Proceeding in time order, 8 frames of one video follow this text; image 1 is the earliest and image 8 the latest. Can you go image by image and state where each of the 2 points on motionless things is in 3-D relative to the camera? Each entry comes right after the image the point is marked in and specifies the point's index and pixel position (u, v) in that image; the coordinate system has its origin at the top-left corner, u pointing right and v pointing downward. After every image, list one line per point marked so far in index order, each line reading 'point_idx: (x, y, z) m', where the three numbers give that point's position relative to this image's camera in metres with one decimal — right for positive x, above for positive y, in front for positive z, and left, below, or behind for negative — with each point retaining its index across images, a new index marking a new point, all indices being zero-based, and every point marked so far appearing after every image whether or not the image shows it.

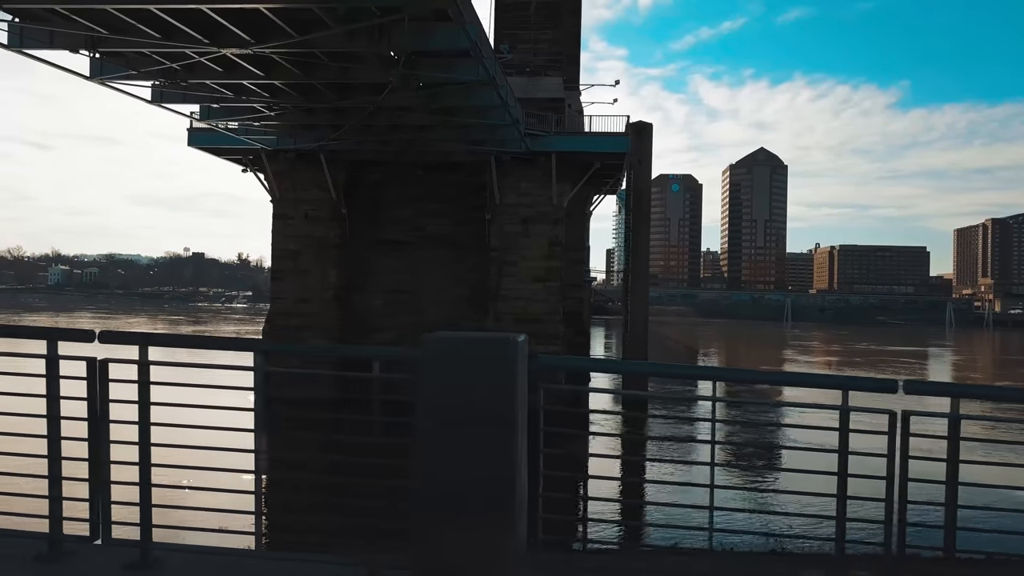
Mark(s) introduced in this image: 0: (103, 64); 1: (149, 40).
0: (-9.9, +5.4, +17.5) m
1: (-7.5, +5.1, +14.9) m
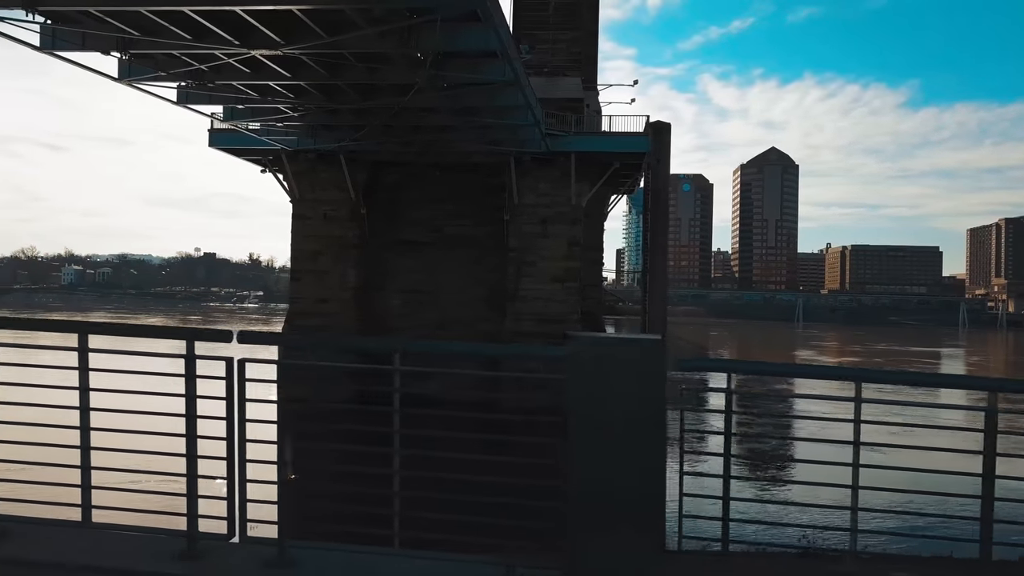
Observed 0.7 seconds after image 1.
0: (-9.3, +5.4, +17.6) m
1: (-6.9, +5.1, +15.0) m
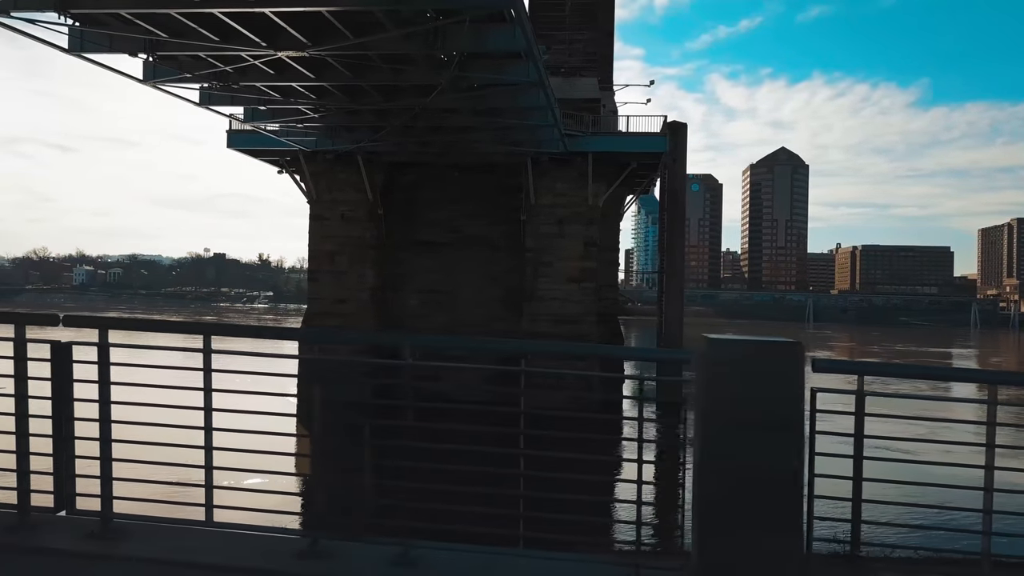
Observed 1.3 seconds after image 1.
0: (-8.7, +5.4, +17.7) m
1: (-6.3, +5.1, +15.0) m
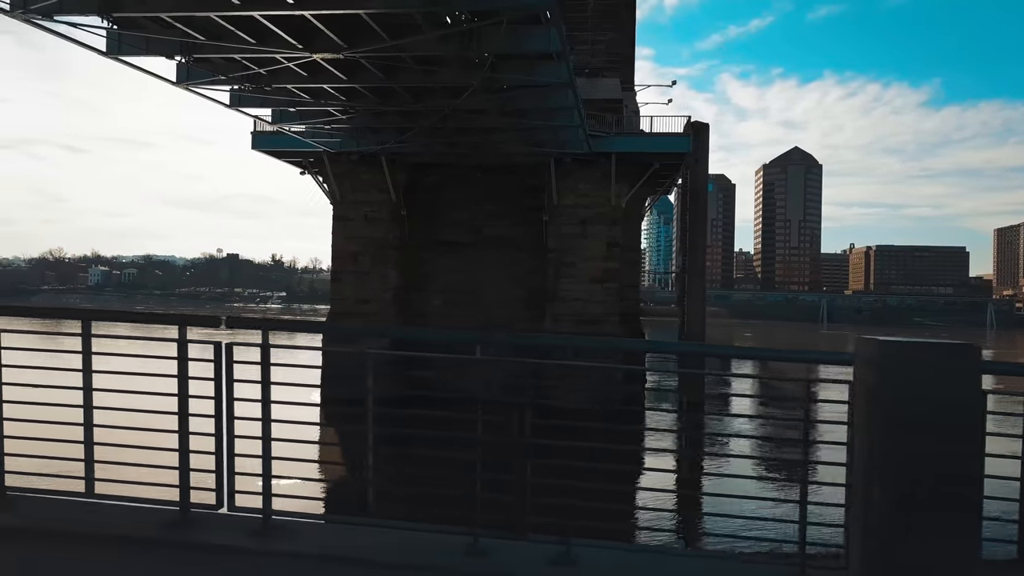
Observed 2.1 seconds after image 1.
0: (-8.0, +5.4, +17.8) m
1: (-5.6, +5.1, +15.2) m
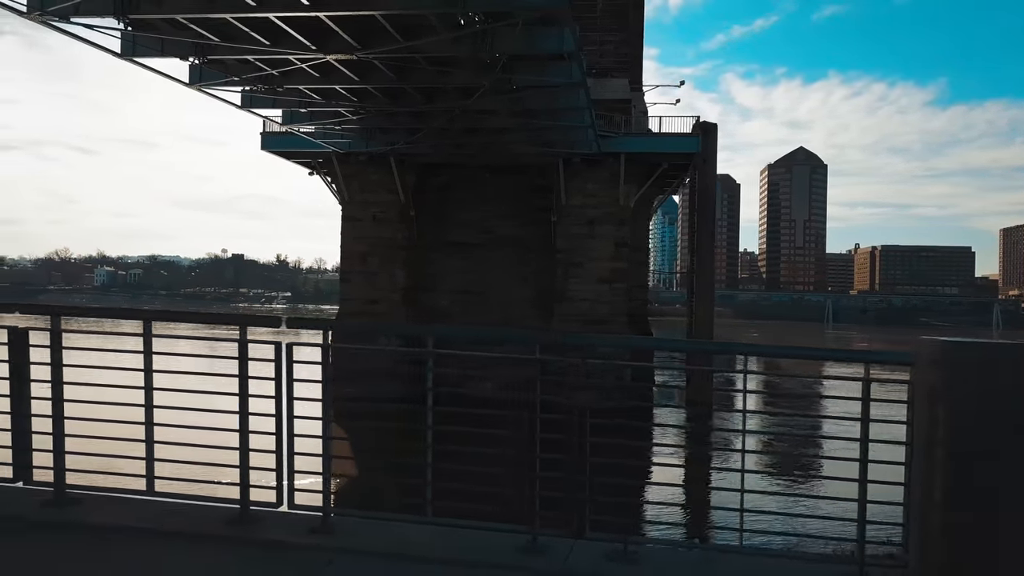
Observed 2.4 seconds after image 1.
0: (-7.7, +5.4, +17.9) m
1: (-5.3, +5.1, +15.2) m
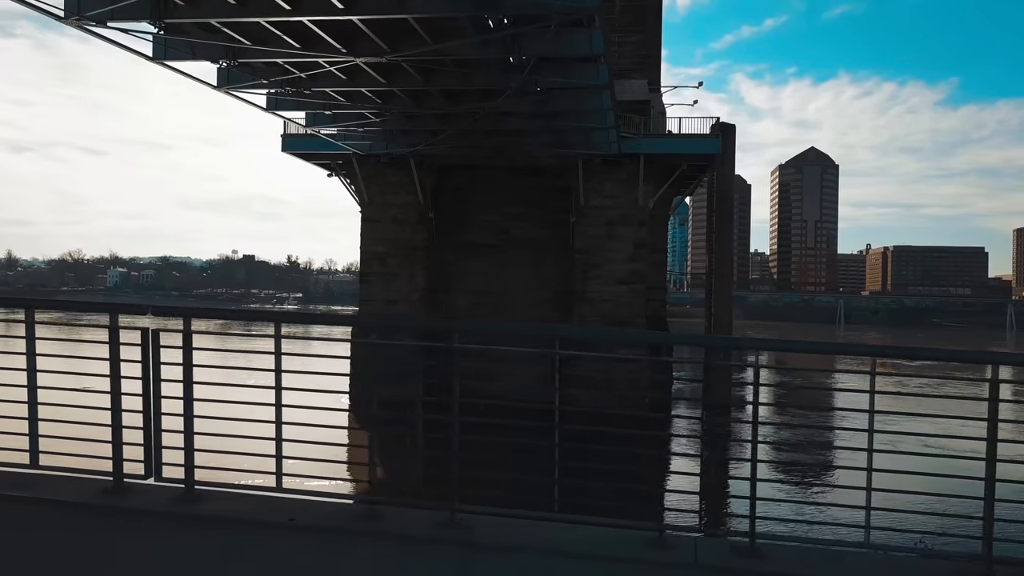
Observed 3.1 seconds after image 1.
0: (-7.0, +5.3, +18.1) m
1: (-4.7, +5.0, +15.4) m
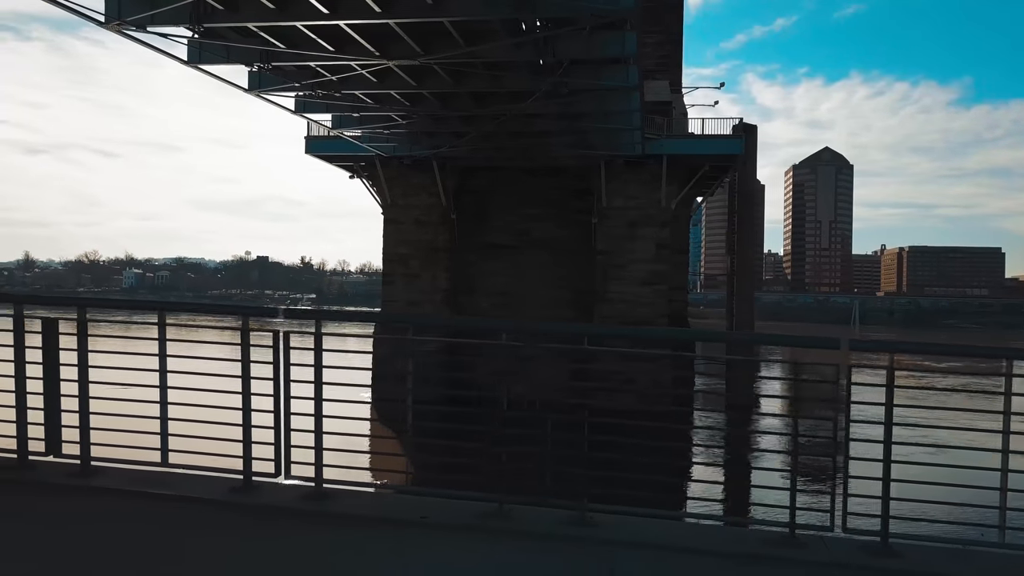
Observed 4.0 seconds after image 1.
0: (-6.3, +5.3, +18.2) m
1: (-4.1, +5.0, +15.5) m
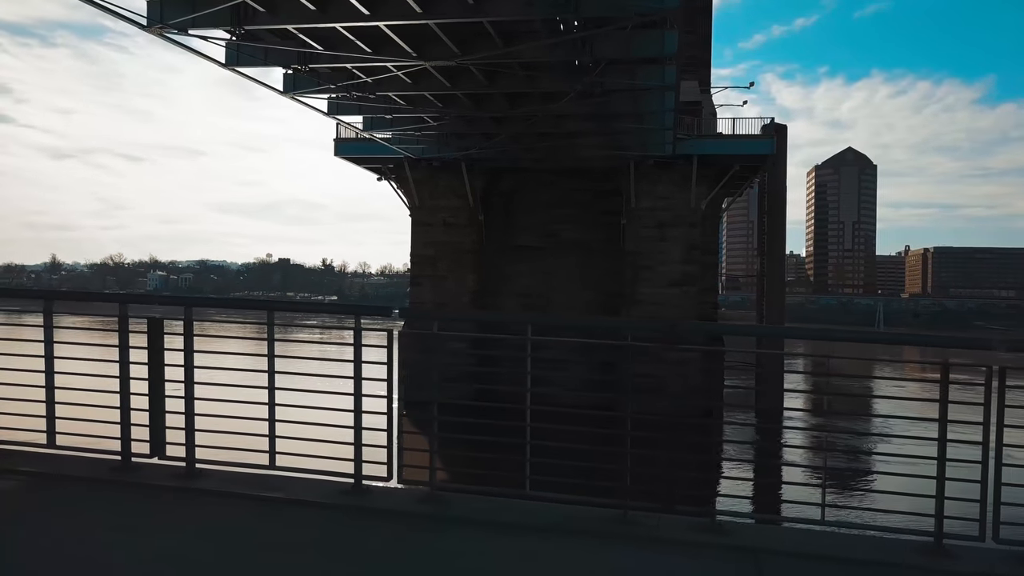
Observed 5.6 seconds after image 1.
0: (-5.5, +5.3, +18.3) m
1: (-3.3, +5.0, +15.5) m
